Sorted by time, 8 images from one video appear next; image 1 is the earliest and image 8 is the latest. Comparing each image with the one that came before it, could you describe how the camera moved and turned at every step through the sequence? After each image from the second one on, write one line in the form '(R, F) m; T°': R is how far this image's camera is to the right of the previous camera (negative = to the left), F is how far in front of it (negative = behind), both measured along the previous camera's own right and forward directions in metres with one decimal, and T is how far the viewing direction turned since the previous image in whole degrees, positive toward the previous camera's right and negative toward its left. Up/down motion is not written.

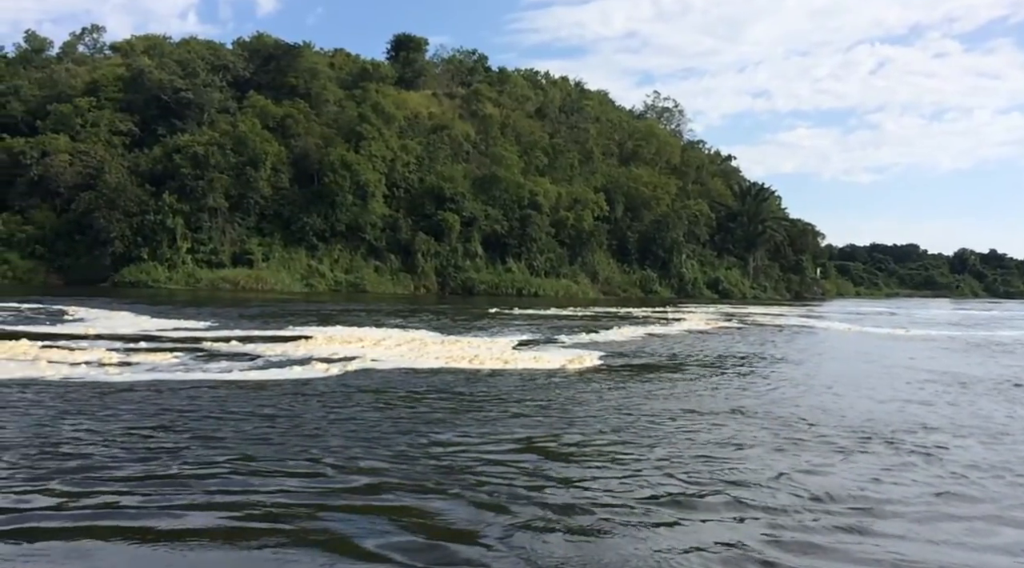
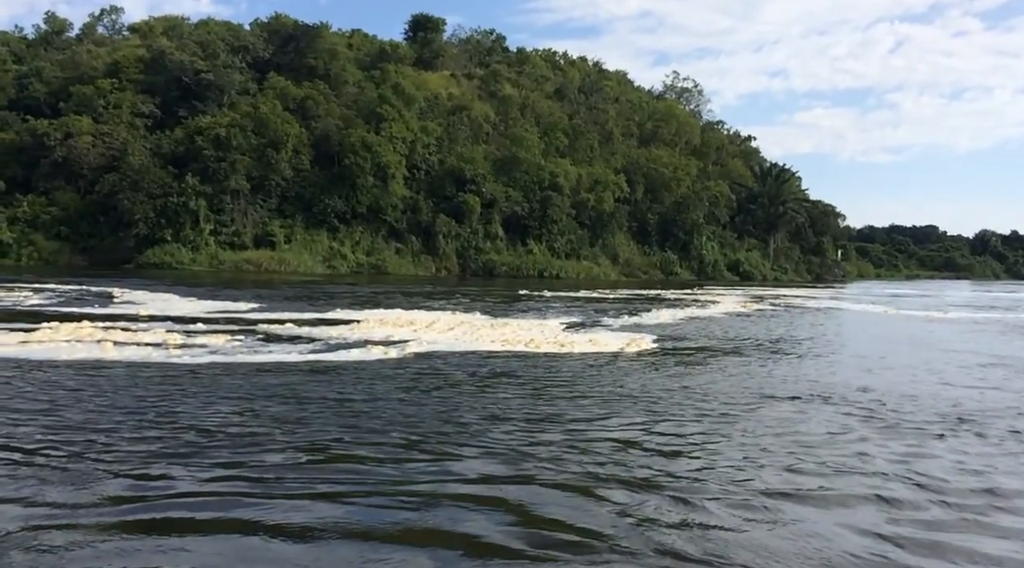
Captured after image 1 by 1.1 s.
(-0.9, +0.1) m; -1°
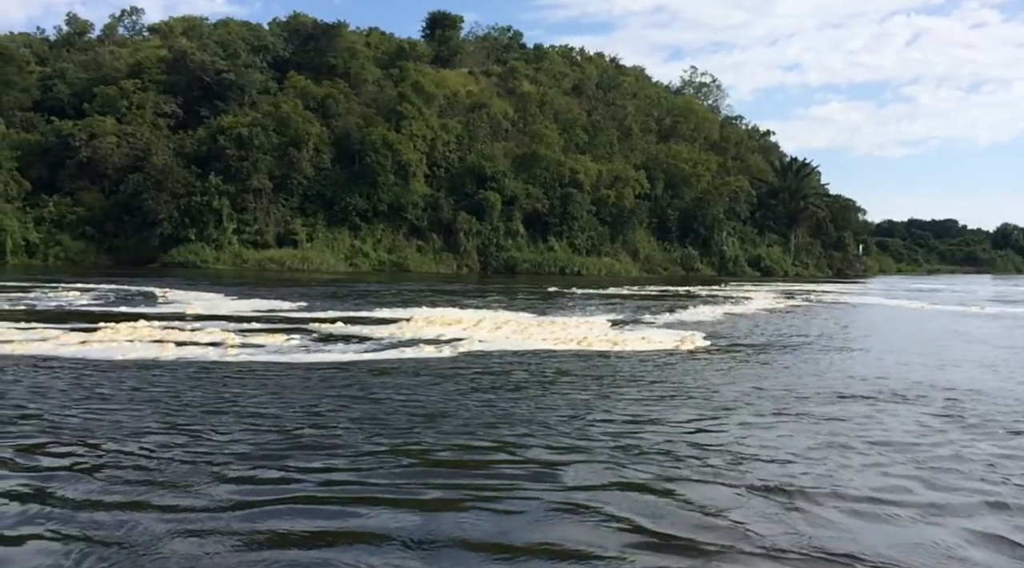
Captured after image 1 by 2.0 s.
(-0.7, 0.0) m; -1°
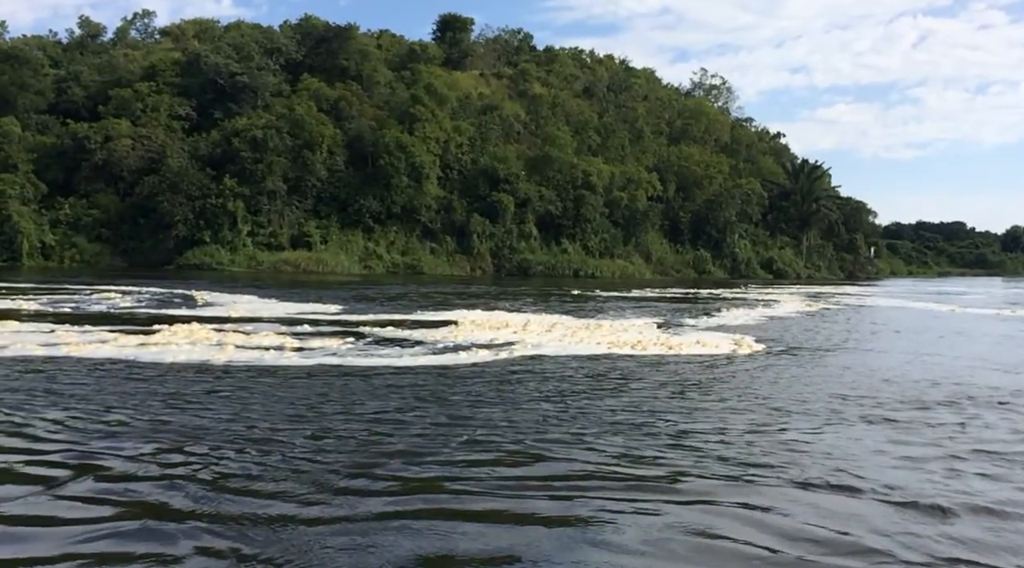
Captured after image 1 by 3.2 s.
(-1.0, +0.1) m; 0°
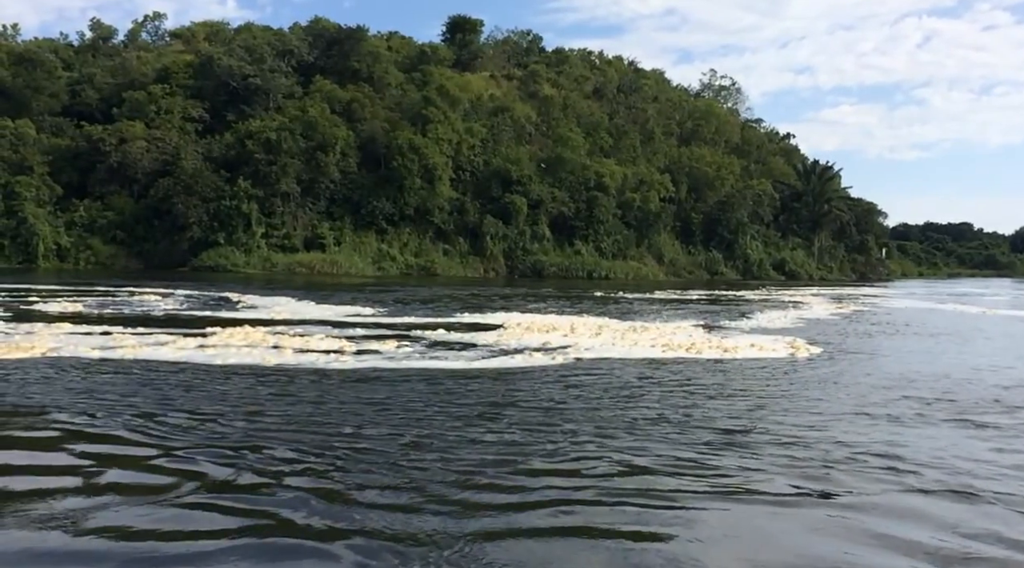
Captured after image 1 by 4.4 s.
(-1.0, +0.1) m; 0°
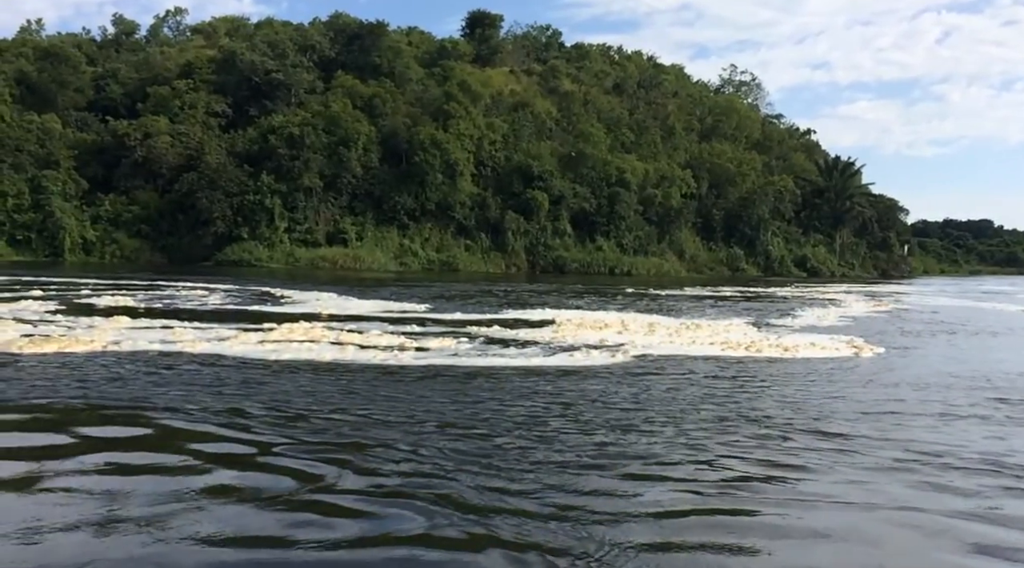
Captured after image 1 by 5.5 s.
(-0.9, +0.1) m; -1°
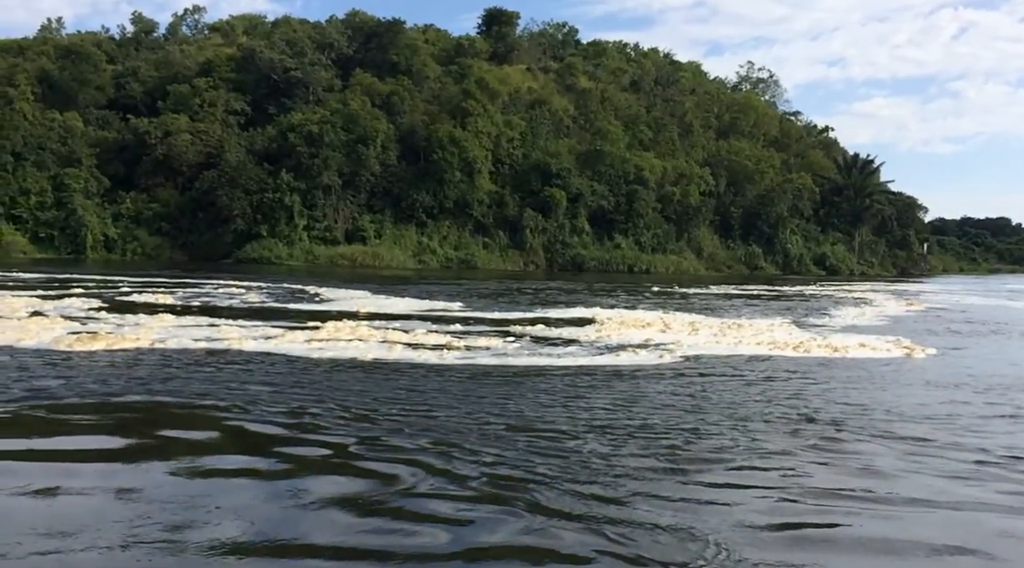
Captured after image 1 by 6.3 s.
(-0.6, +0.1) m; -1°
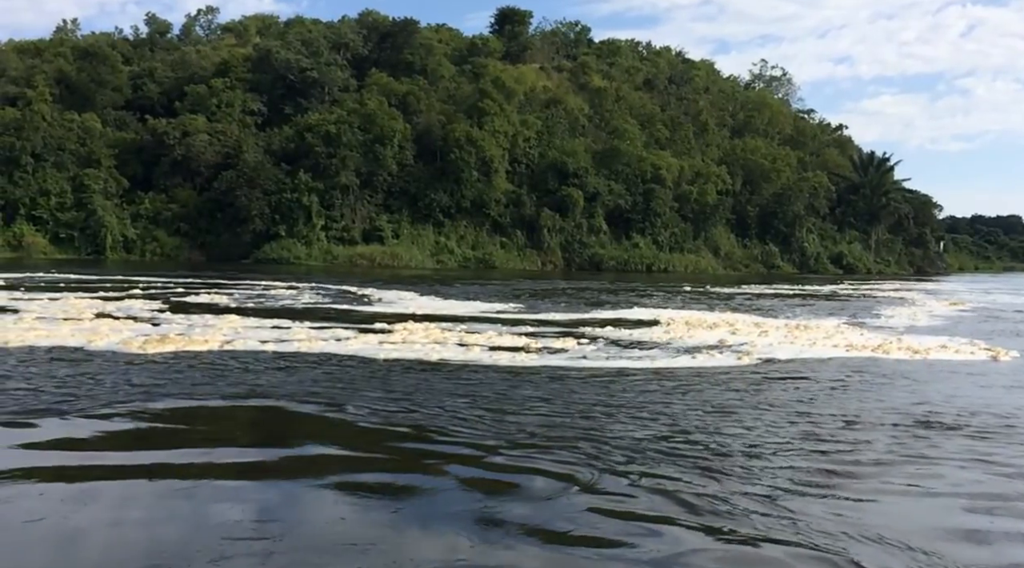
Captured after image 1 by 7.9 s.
(-1.3, +0.2) m; -1°
